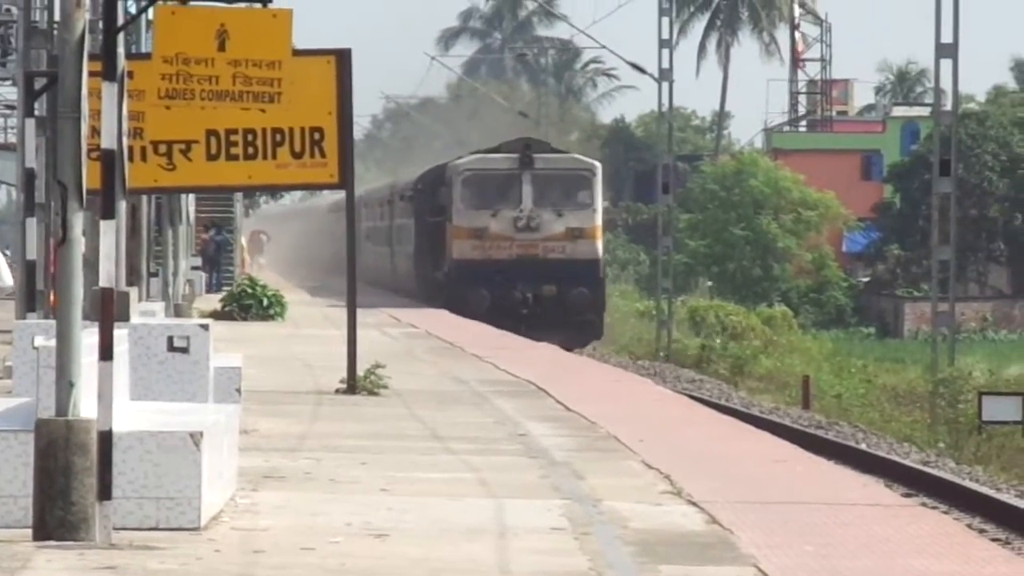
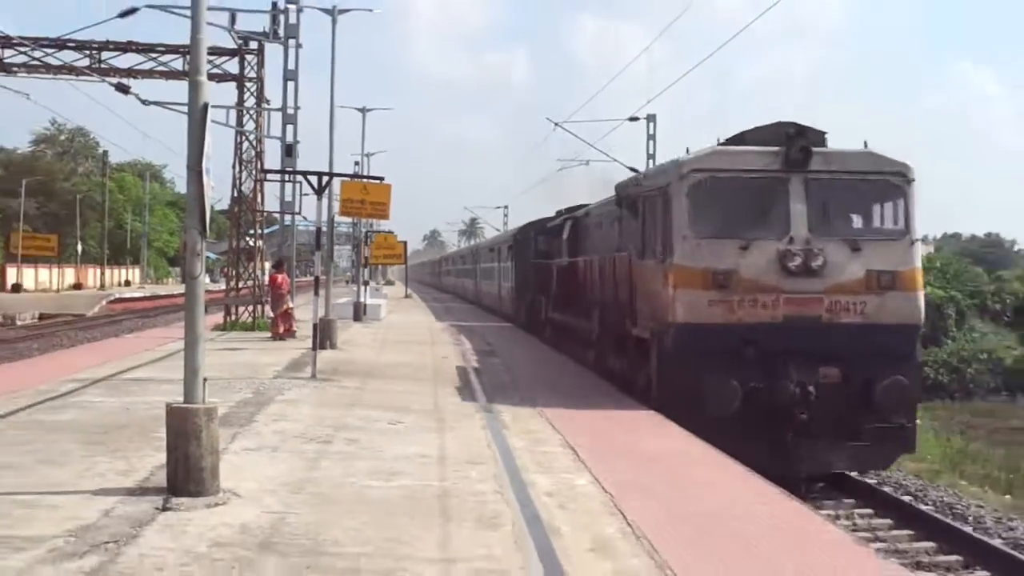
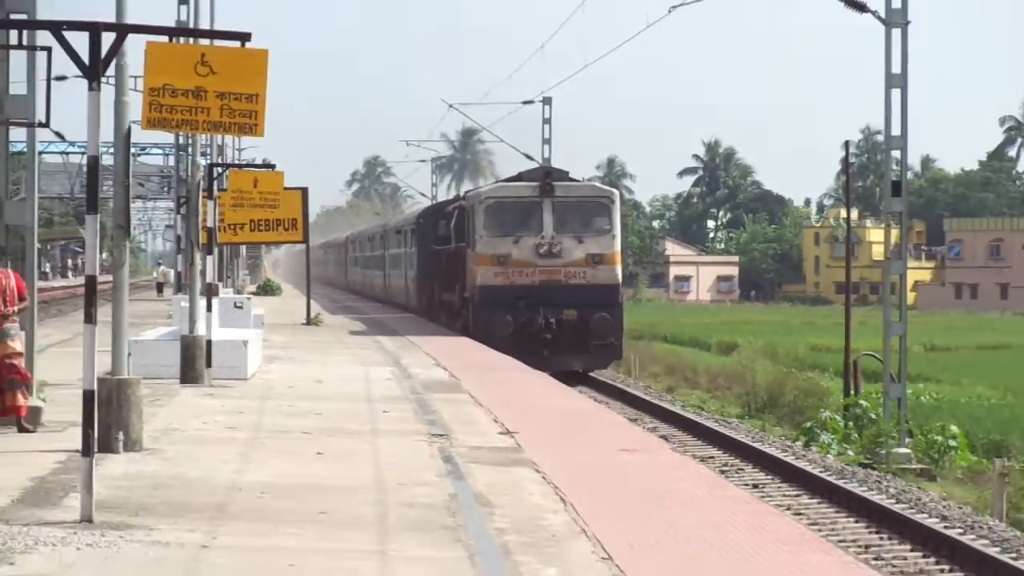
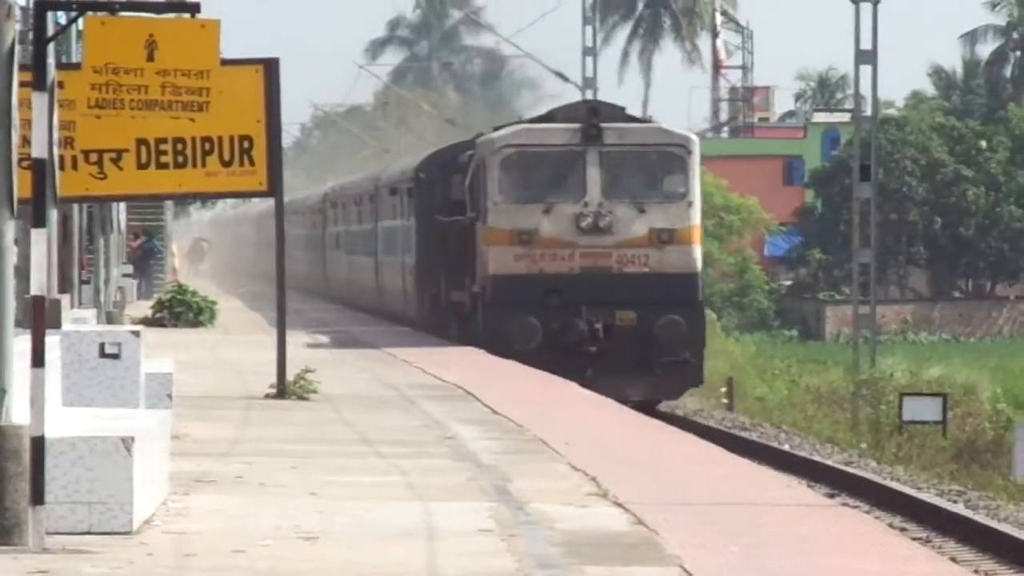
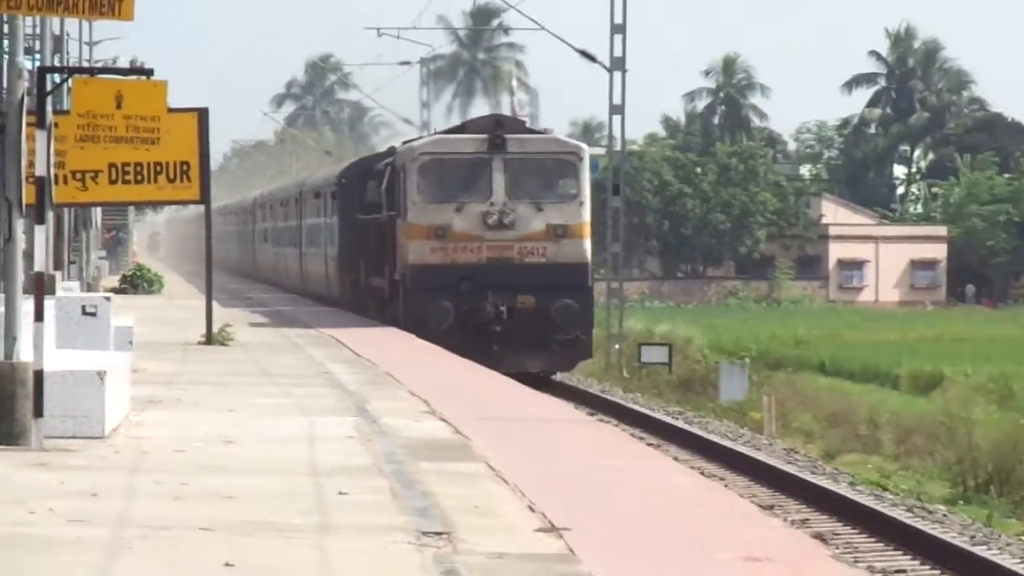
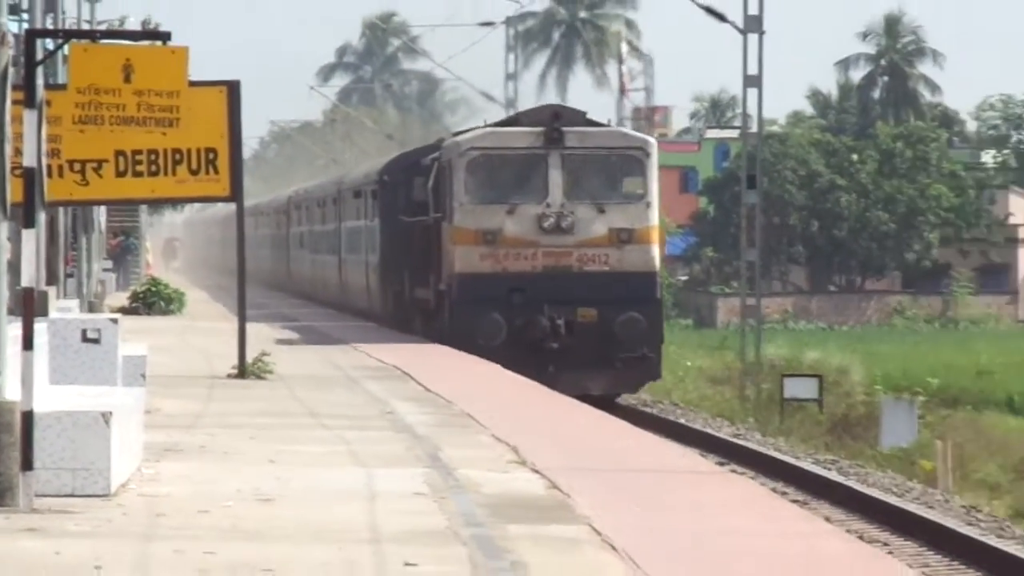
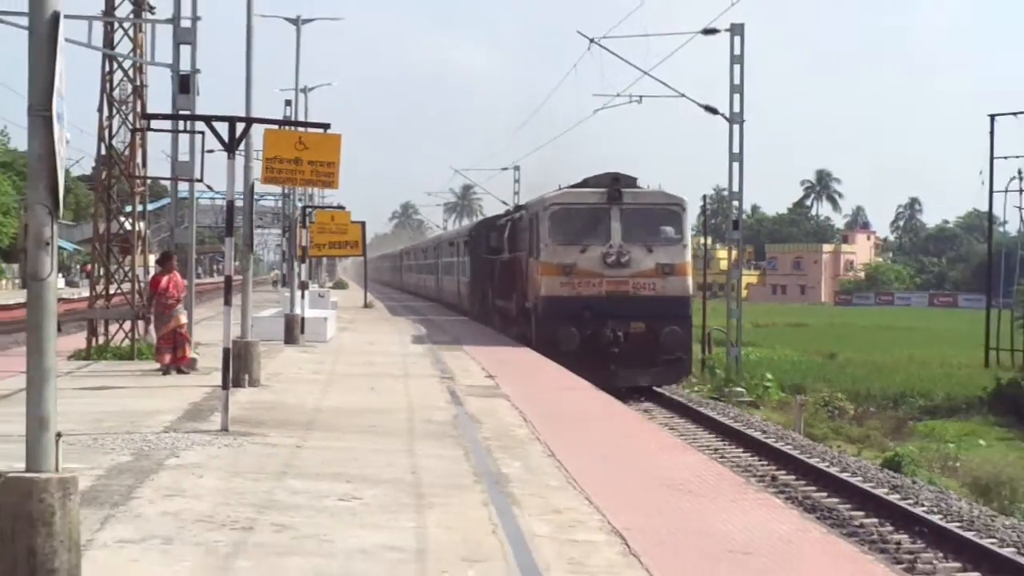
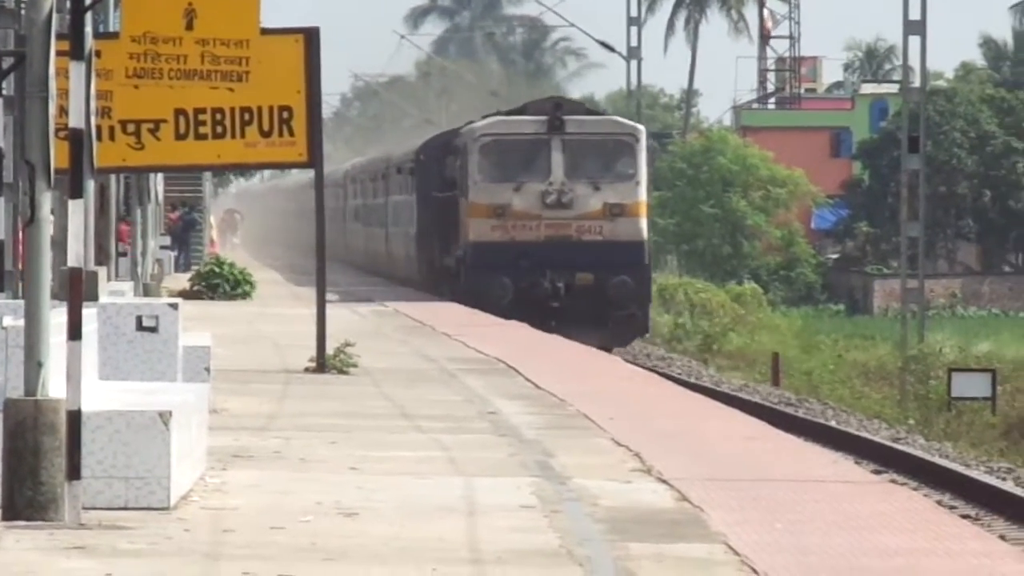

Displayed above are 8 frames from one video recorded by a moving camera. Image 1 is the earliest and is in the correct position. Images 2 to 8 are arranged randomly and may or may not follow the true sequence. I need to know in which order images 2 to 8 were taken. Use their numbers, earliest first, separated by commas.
8, 4, 6, 5, 3, 7, 2
